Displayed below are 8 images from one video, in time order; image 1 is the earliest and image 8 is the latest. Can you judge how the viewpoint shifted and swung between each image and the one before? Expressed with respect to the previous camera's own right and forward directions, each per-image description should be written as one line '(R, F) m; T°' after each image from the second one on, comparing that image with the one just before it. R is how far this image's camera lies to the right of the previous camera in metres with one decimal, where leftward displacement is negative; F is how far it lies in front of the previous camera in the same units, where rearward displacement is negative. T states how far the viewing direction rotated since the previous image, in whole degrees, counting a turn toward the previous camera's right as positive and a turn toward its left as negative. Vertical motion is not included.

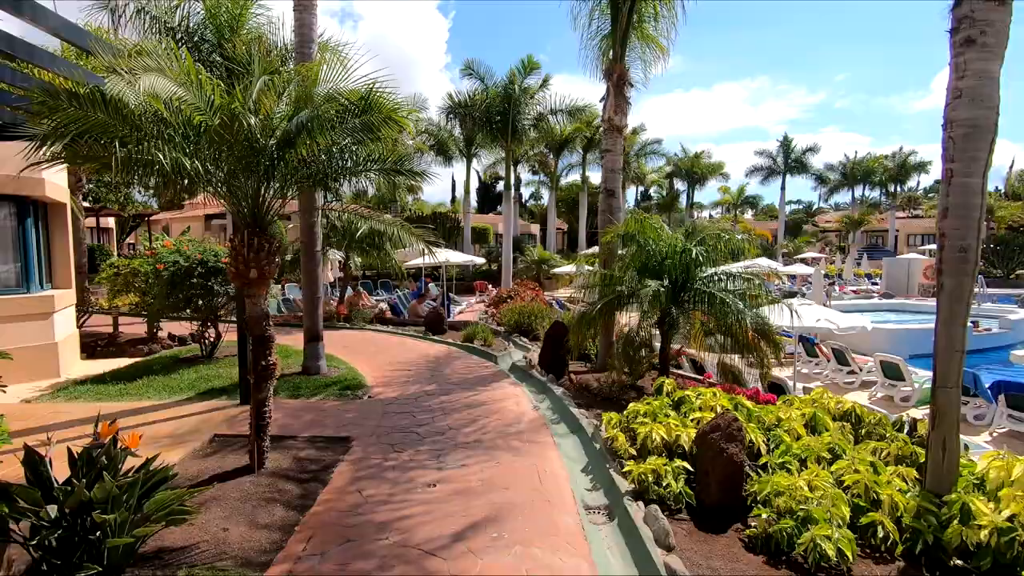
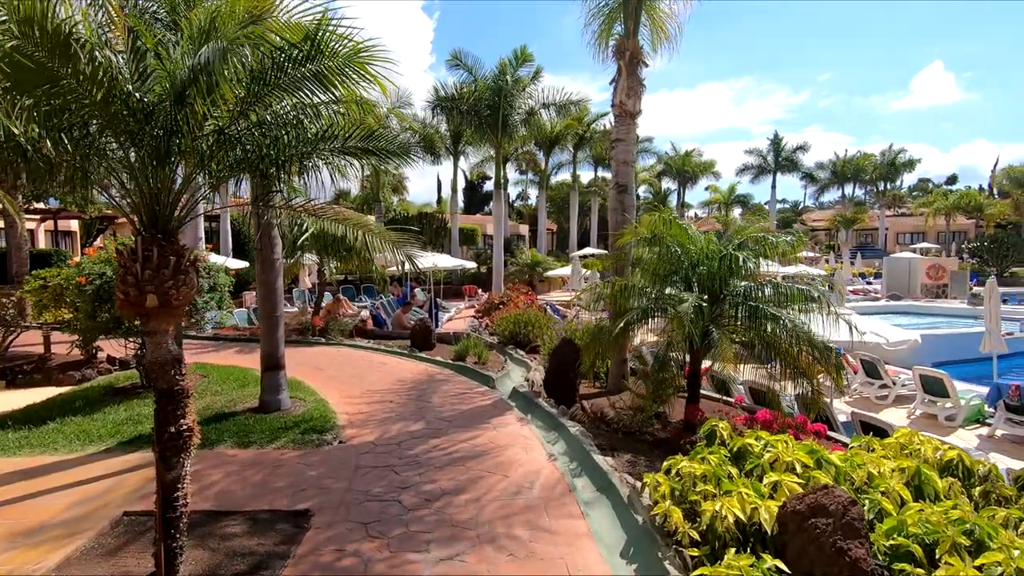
(-0.2, +1.4) m; +1°
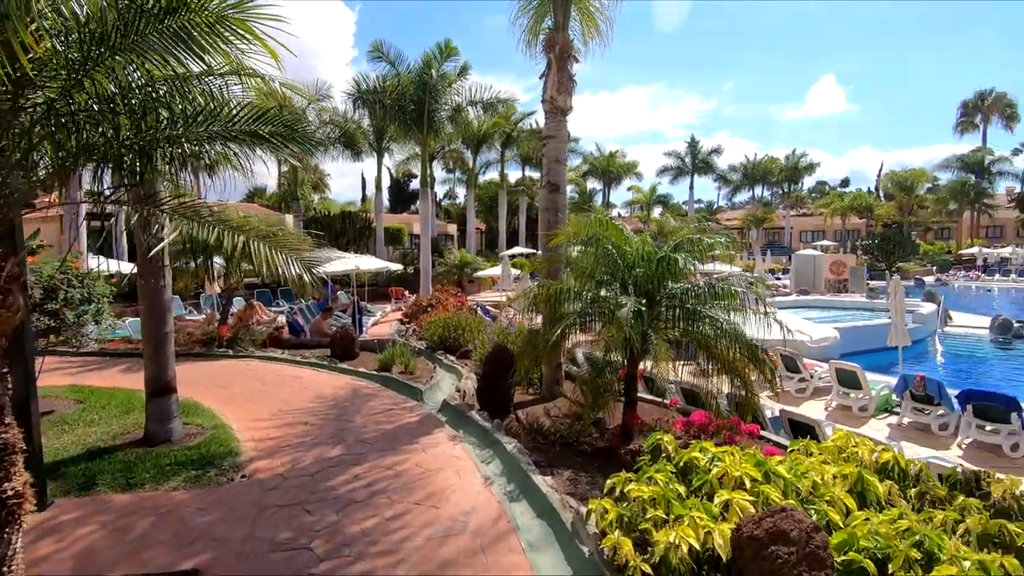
(0.0, +0.5) m; +8°
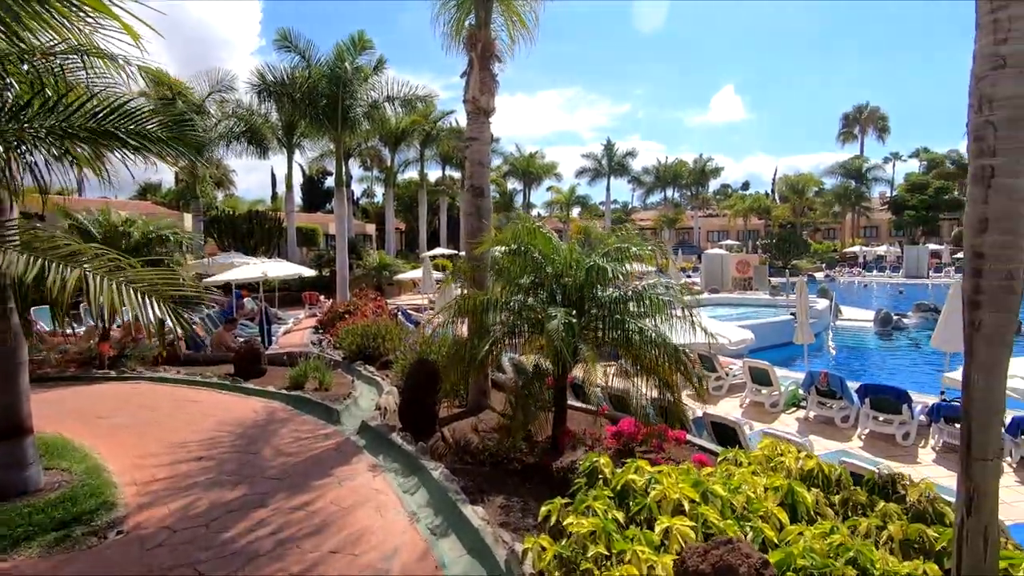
(0.0, +0.4) m; +8°
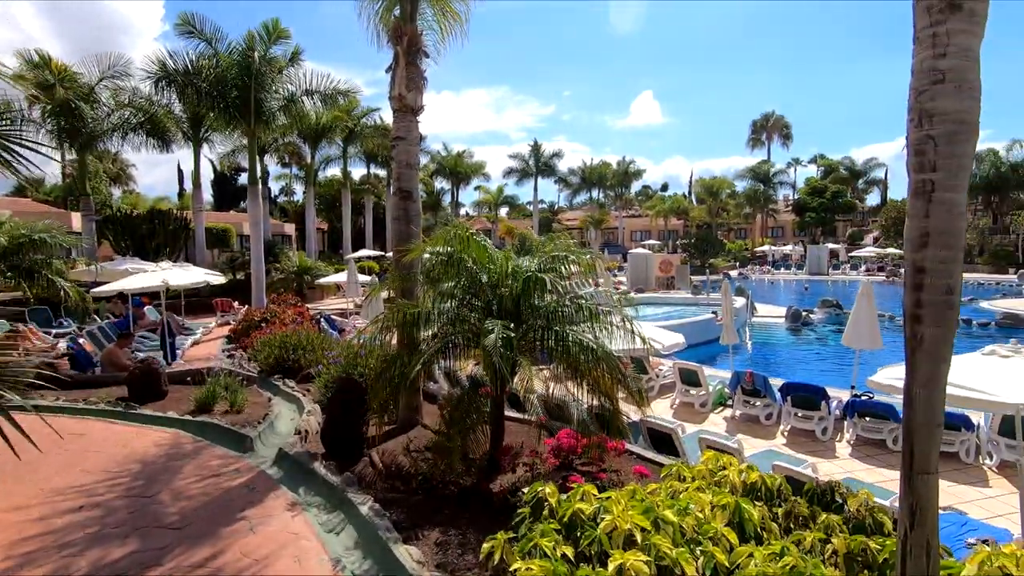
(0.0, +0.4) m; +8°
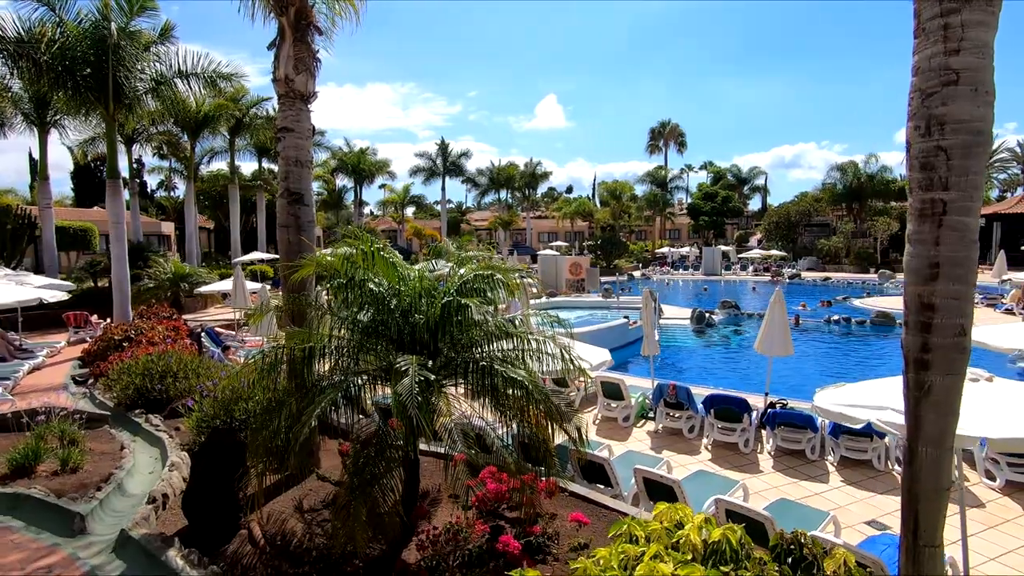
(-0.1, +1.0) m; +10°
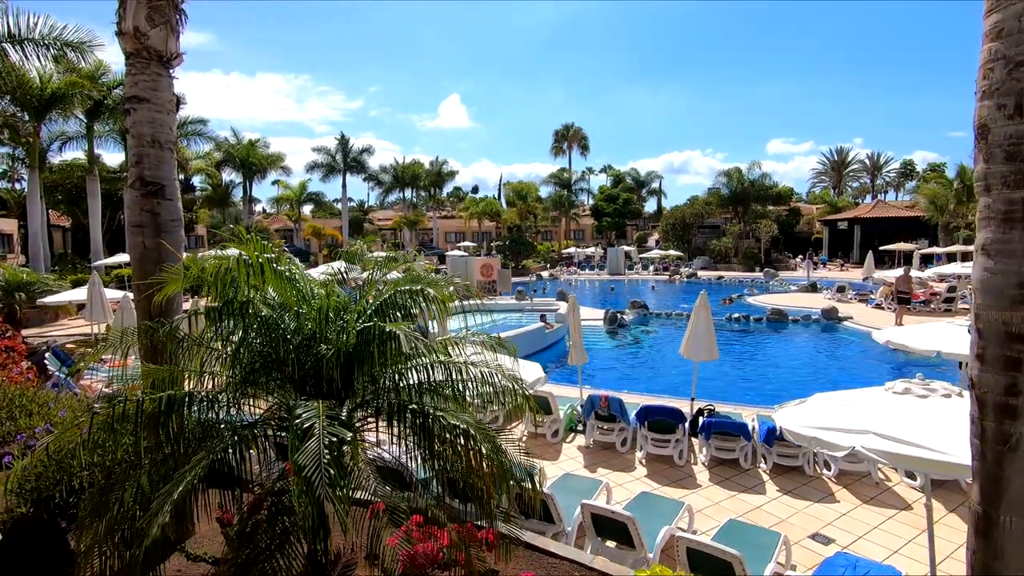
(-0.2, +1.0) m; +10°
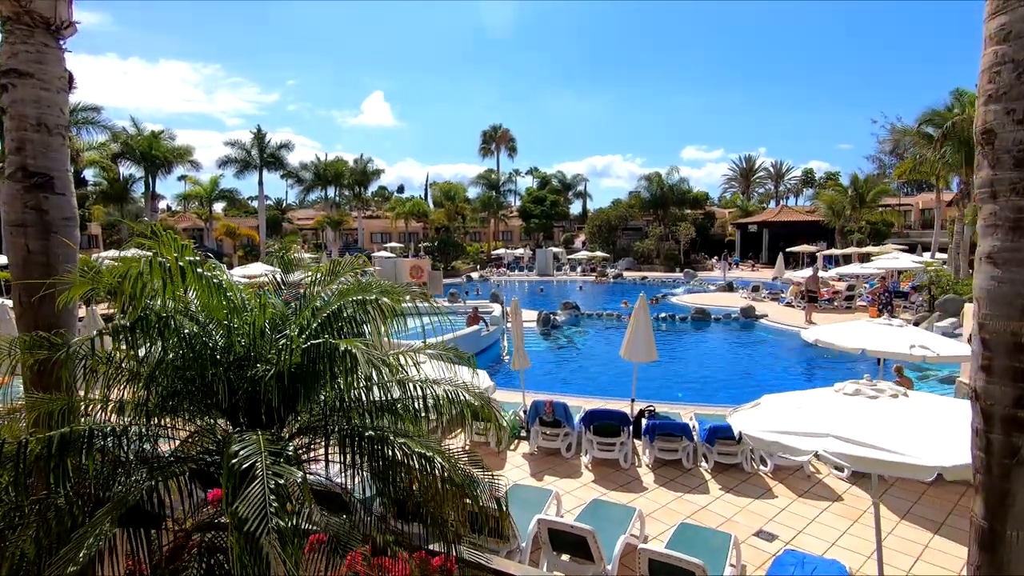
(-0.3, +0.3) m; +8°
